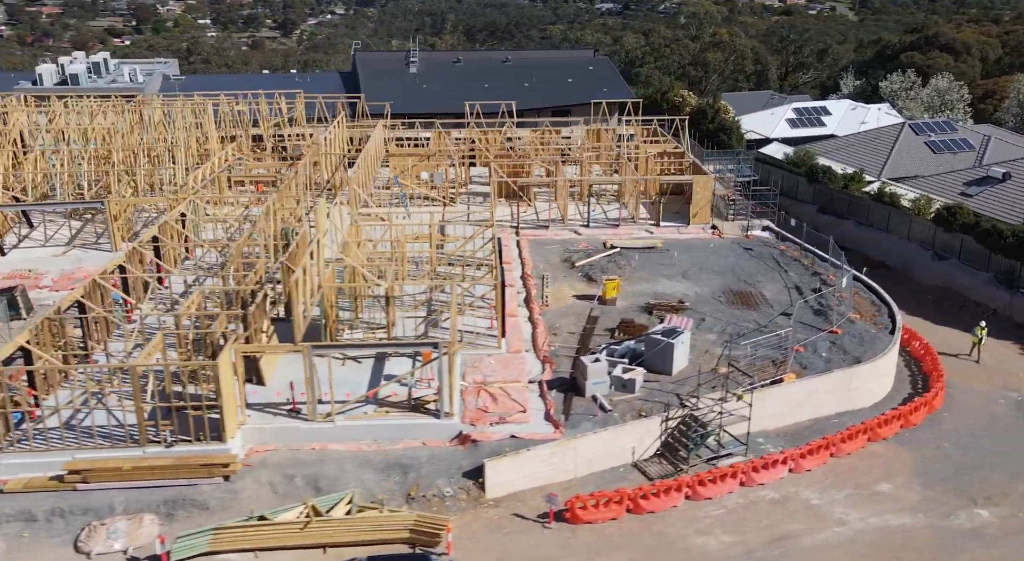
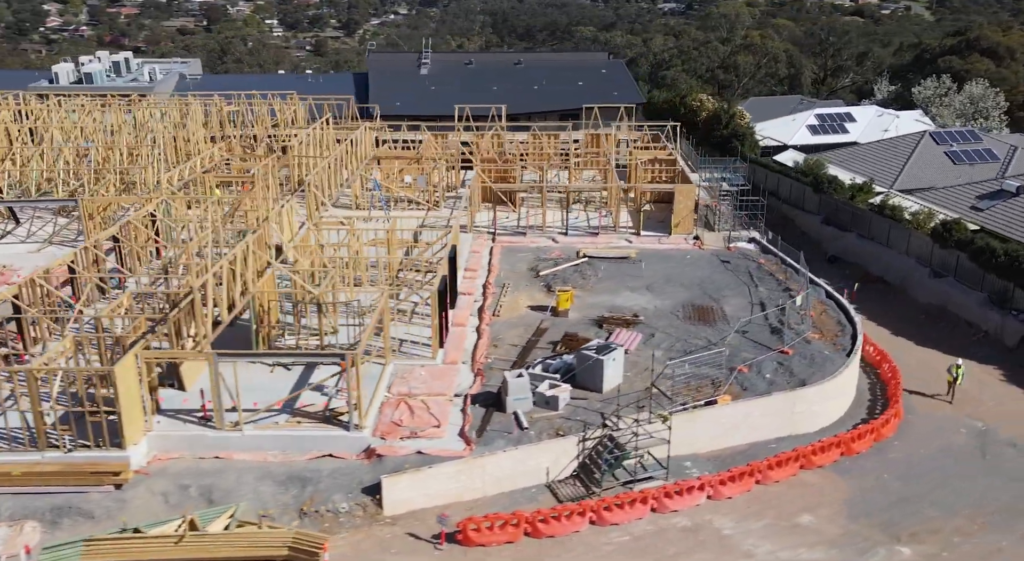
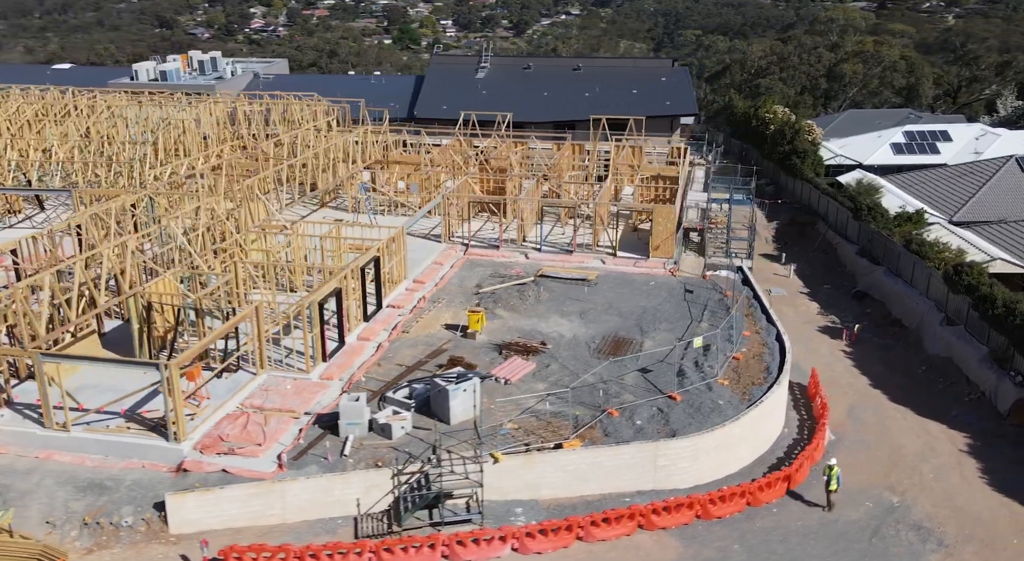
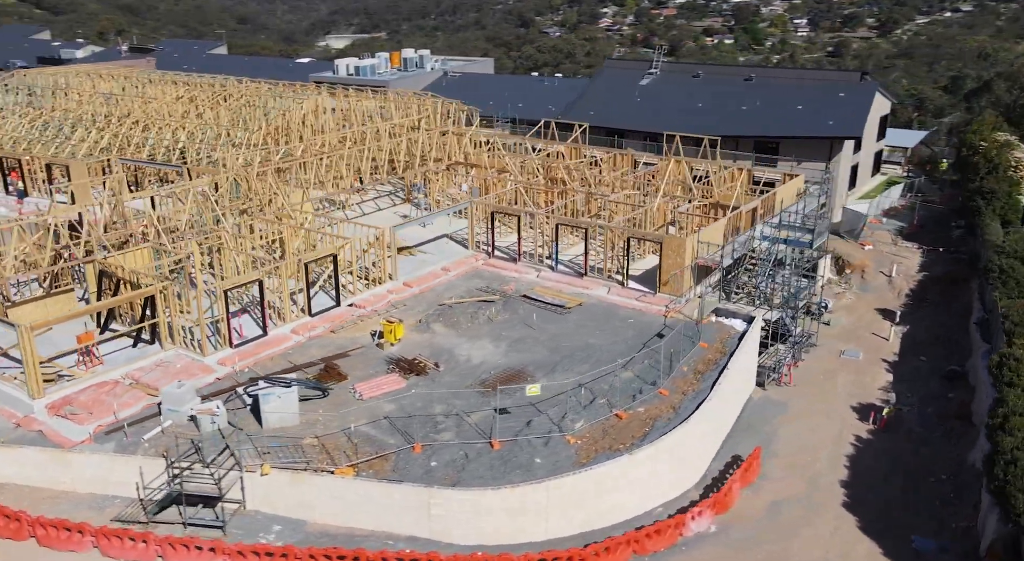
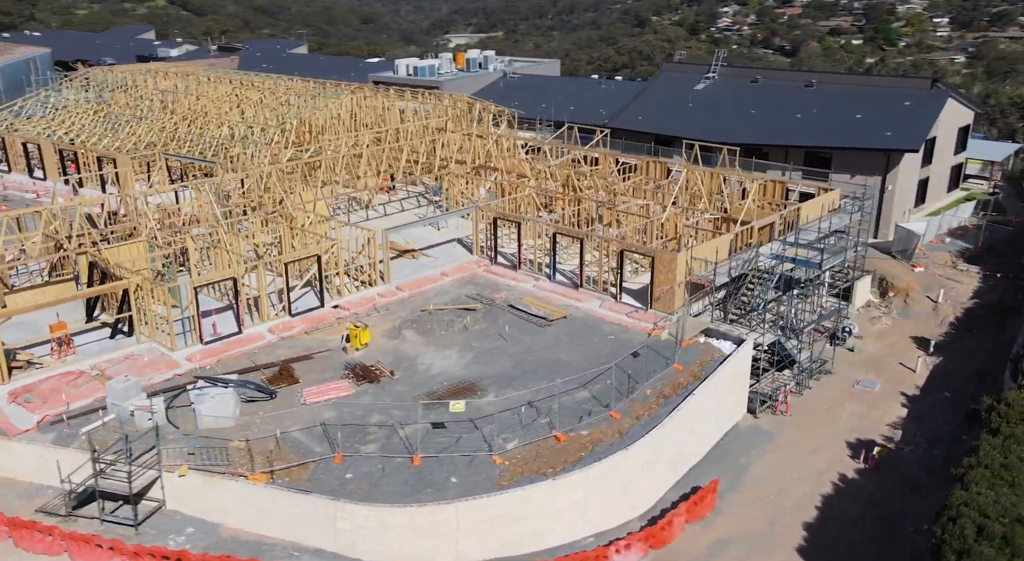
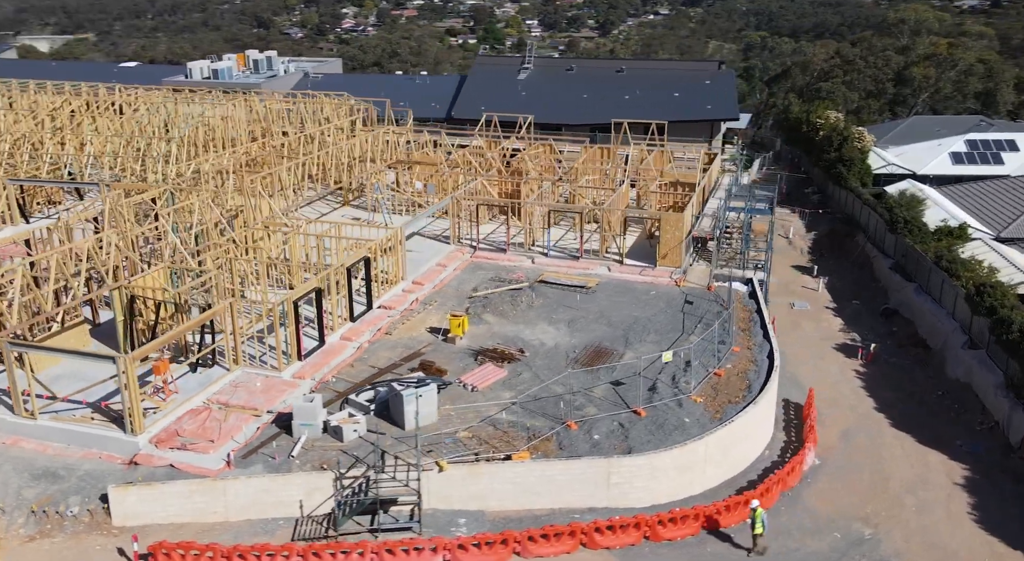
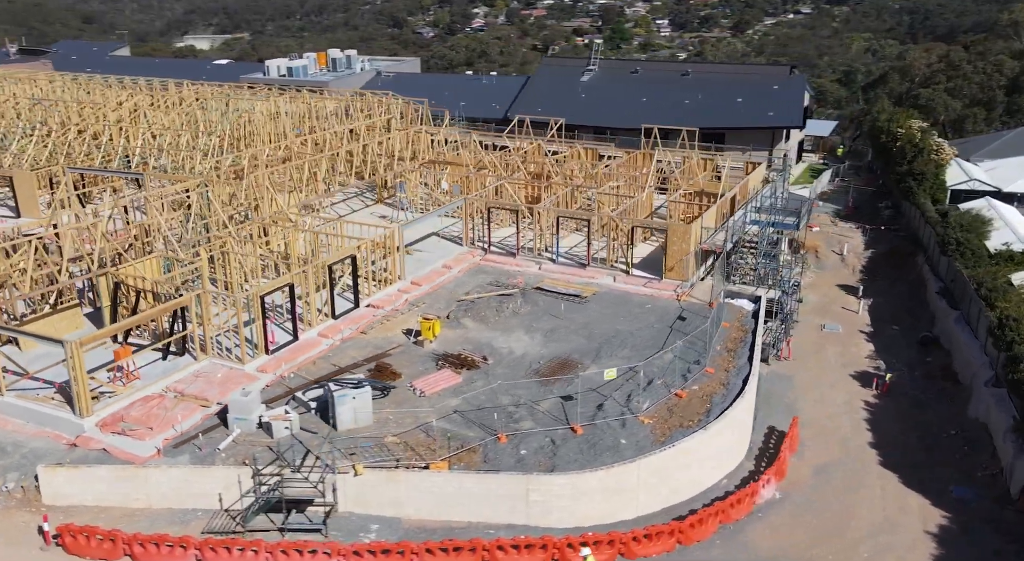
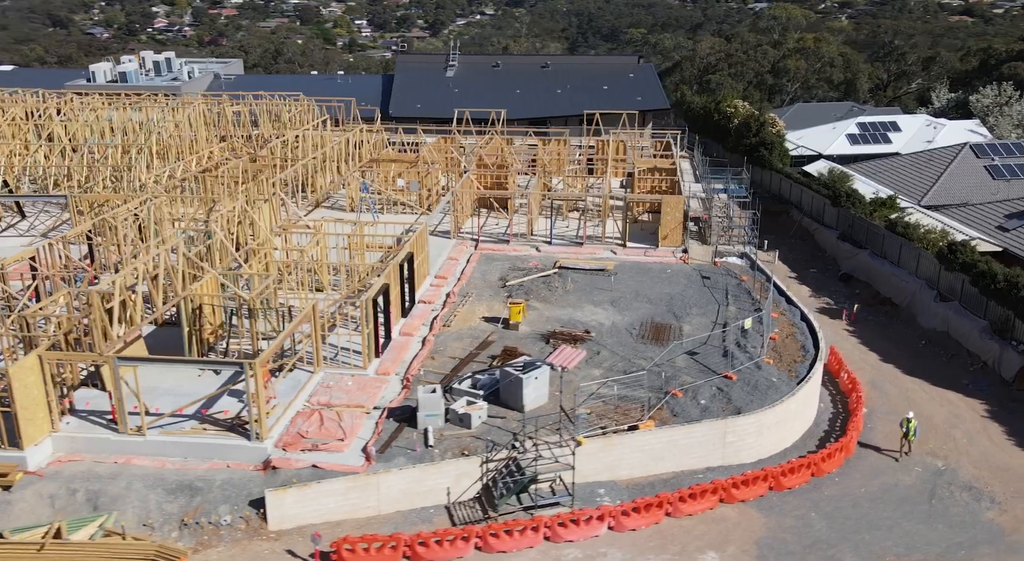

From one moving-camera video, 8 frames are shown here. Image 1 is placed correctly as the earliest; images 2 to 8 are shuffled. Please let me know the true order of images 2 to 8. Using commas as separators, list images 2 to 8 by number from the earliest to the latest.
2, 8, 3, 6, 7, 4, 5
